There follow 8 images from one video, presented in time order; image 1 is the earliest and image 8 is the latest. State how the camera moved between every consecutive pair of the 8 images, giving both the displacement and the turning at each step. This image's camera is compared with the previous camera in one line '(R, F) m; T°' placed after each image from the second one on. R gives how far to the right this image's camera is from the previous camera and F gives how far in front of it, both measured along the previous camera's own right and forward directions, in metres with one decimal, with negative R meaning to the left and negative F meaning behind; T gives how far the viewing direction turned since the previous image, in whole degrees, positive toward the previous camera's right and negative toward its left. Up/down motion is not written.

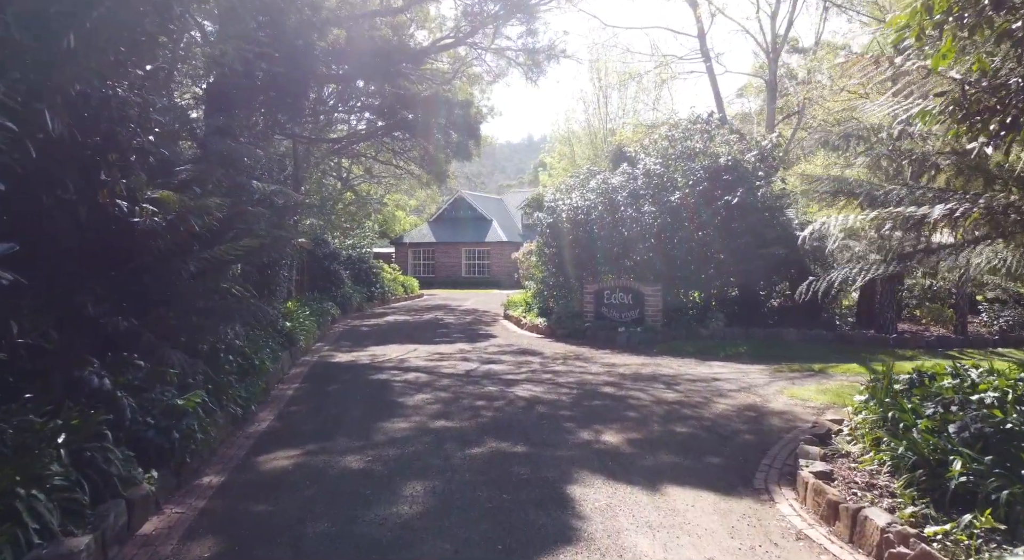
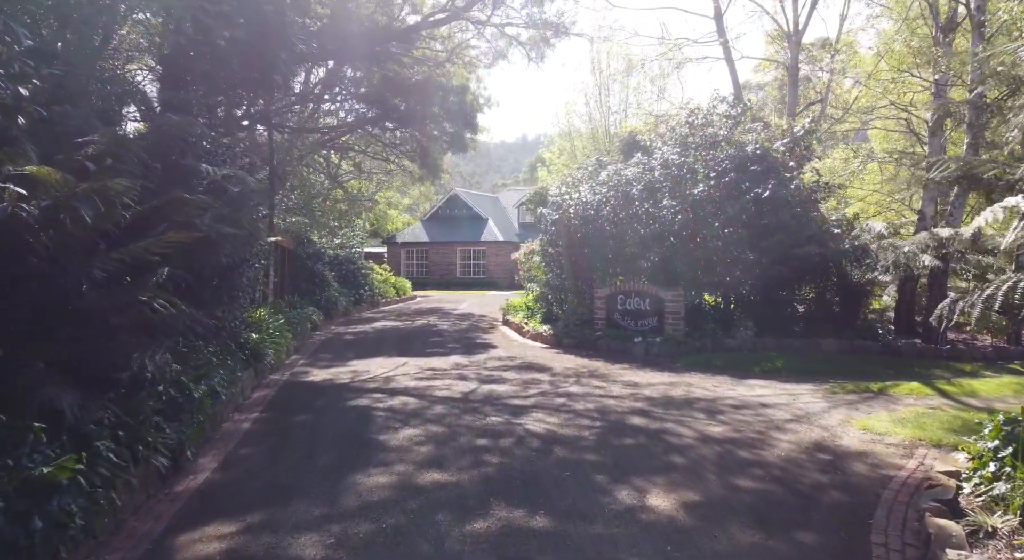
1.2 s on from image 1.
(-0.1, +1.5) m; 0°
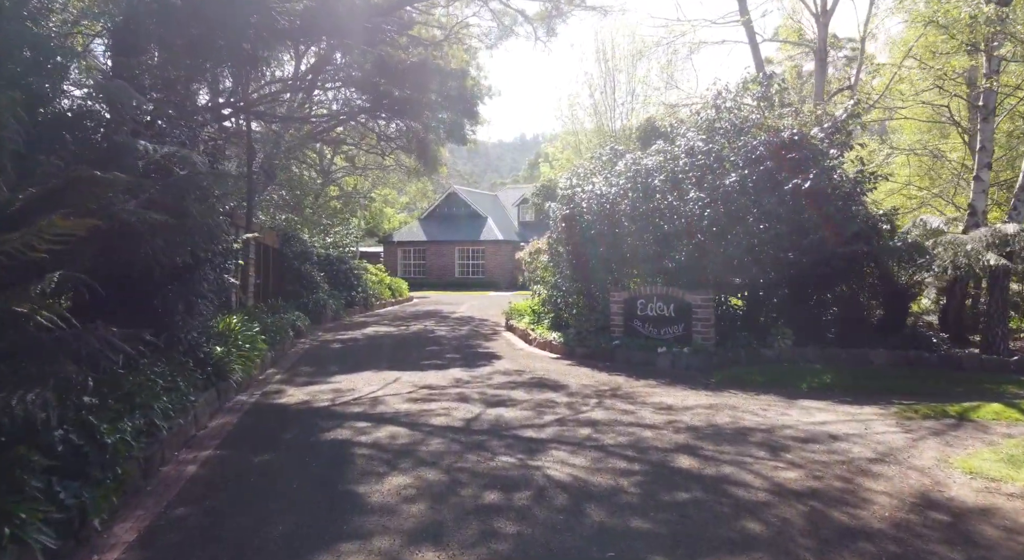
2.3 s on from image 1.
(-0.1, +1.4) m; 0°
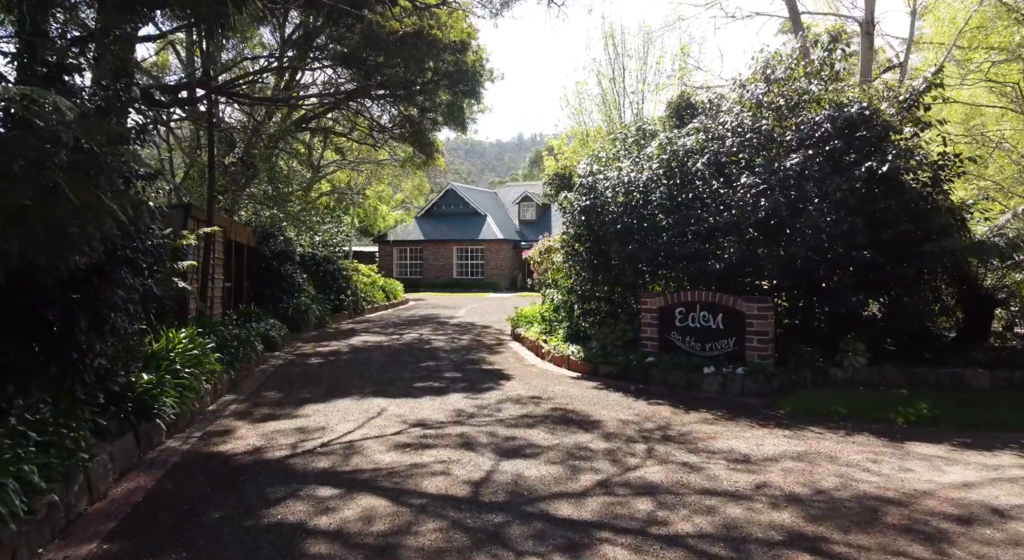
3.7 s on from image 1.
(-0.2, +1.9) m; 0°
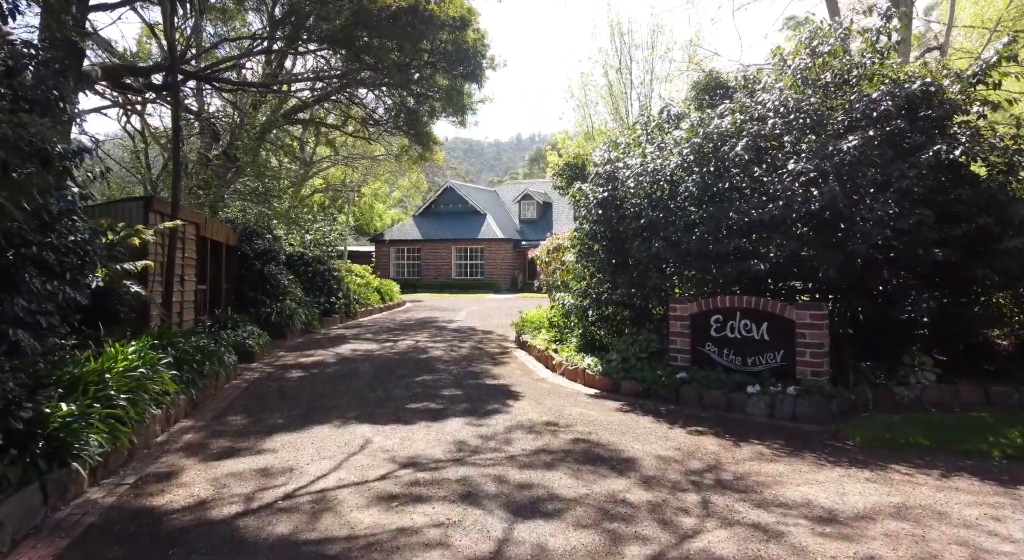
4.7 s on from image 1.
(-0.1, +1.2) m; 0°
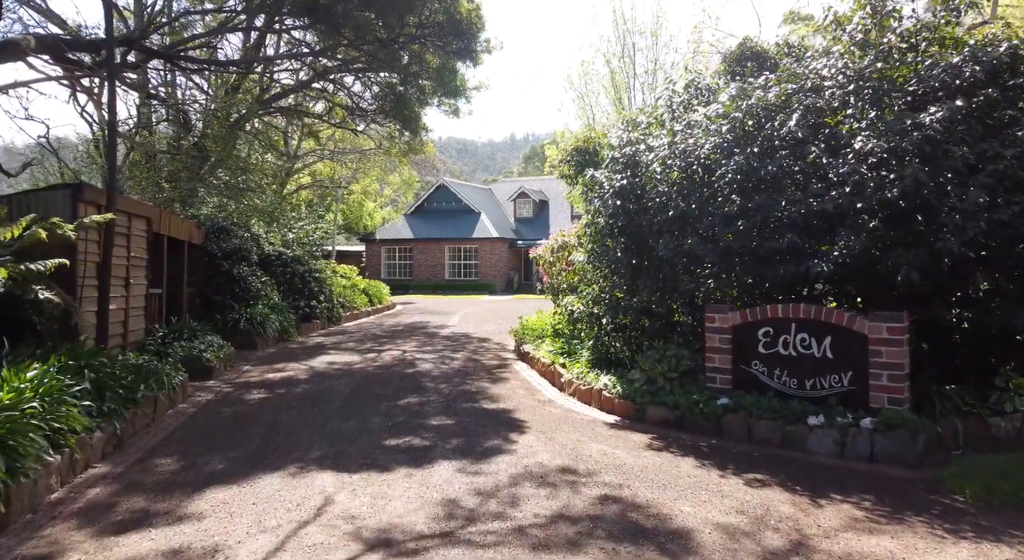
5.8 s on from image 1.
(-0.1, +1.4) m; +1°
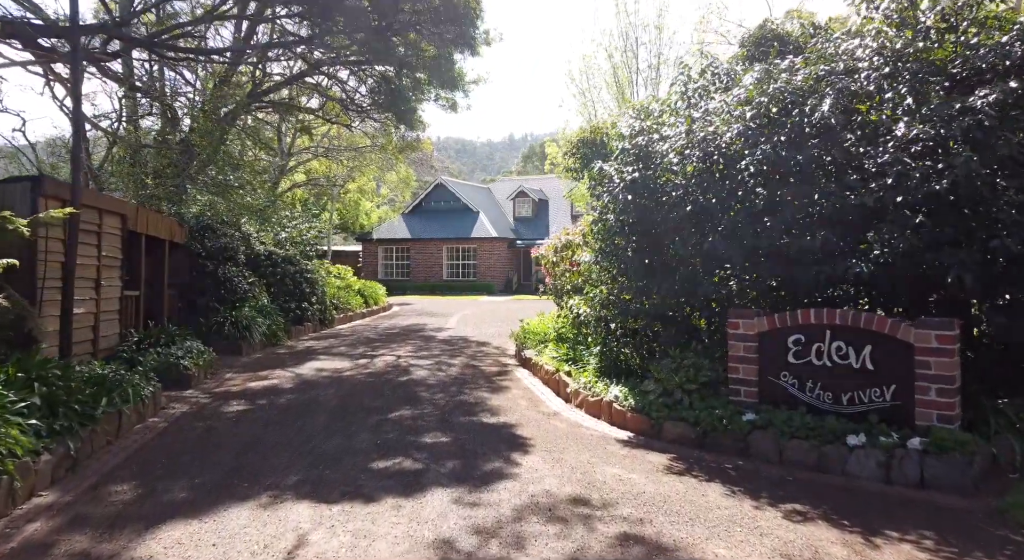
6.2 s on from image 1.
(0.0, +0.6) m; 0°
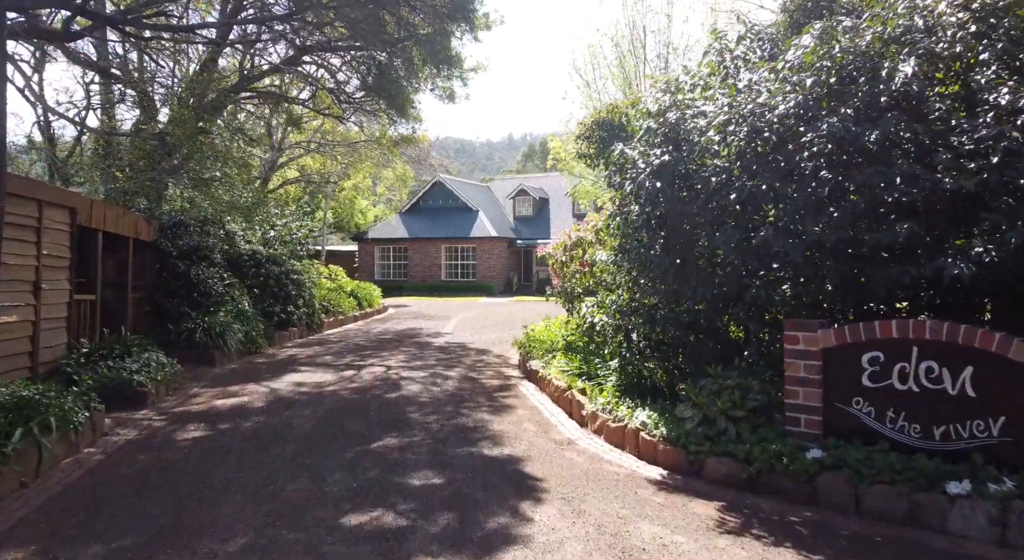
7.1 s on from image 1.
(-0.1, +1.1) m; 0°
